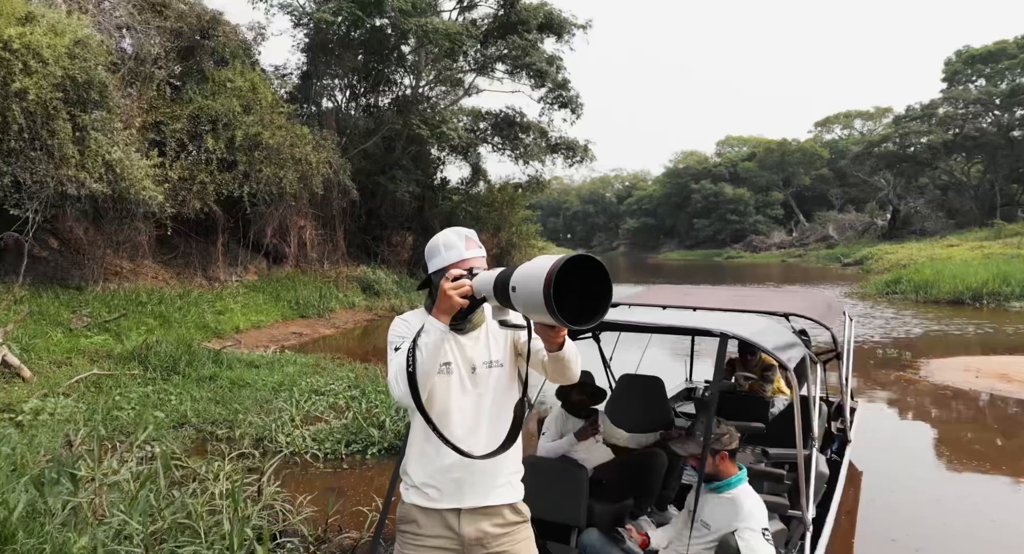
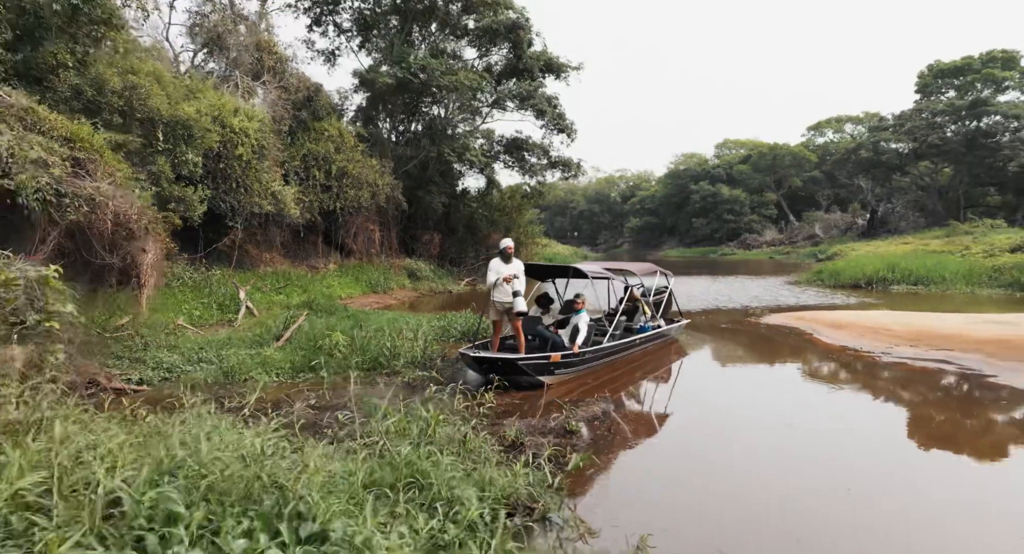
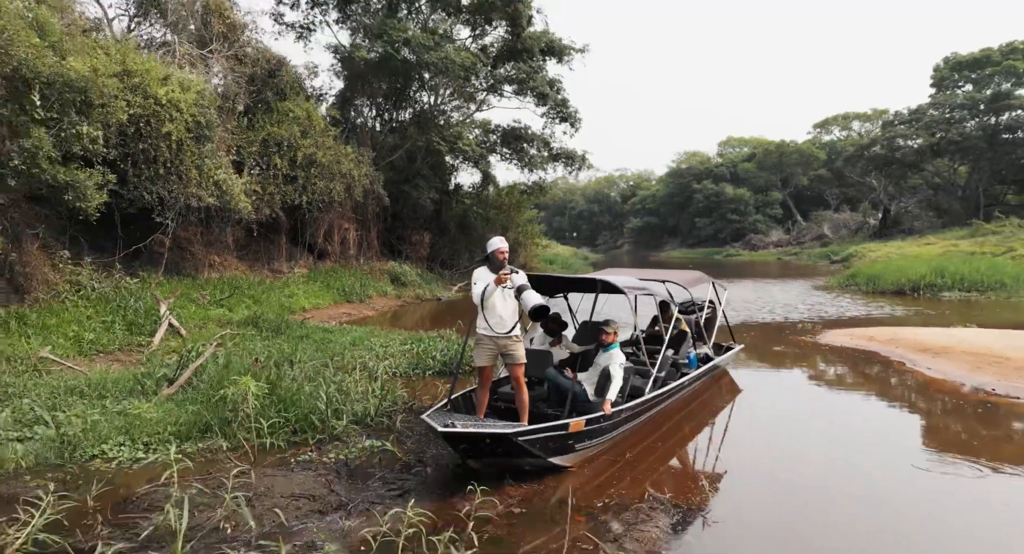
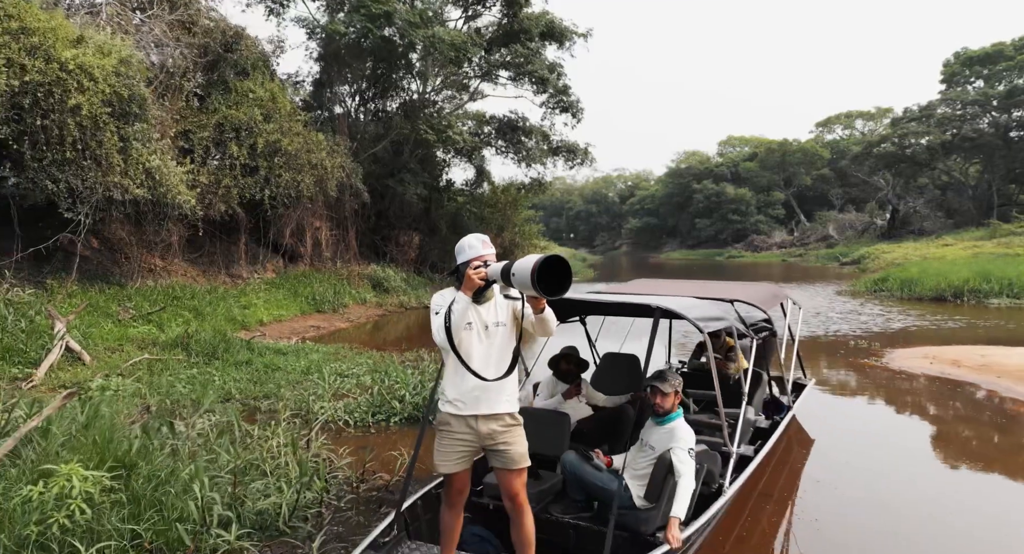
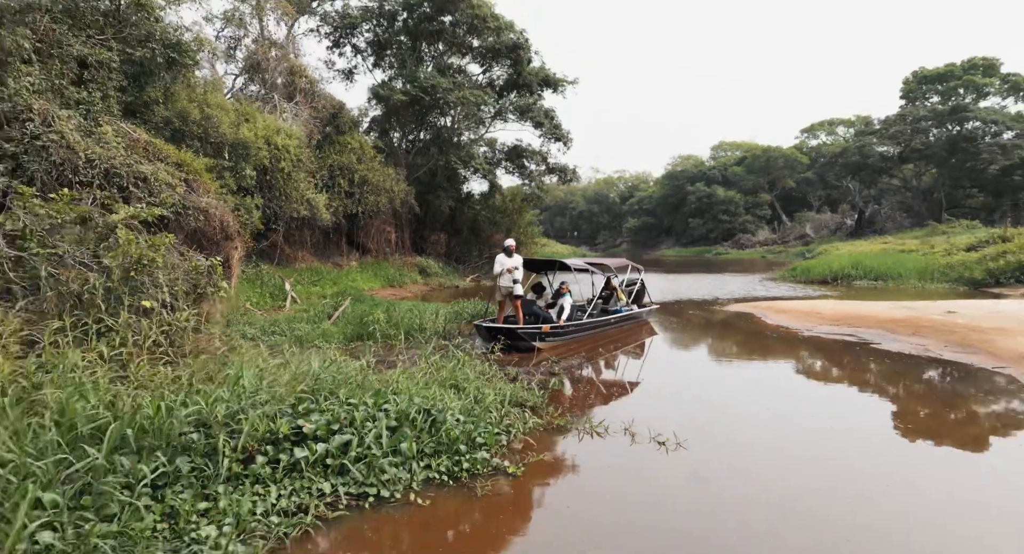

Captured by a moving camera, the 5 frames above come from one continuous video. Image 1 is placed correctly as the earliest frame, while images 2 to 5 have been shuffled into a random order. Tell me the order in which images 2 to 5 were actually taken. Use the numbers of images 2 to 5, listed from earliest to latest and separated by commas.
4, 3, 2, 5
